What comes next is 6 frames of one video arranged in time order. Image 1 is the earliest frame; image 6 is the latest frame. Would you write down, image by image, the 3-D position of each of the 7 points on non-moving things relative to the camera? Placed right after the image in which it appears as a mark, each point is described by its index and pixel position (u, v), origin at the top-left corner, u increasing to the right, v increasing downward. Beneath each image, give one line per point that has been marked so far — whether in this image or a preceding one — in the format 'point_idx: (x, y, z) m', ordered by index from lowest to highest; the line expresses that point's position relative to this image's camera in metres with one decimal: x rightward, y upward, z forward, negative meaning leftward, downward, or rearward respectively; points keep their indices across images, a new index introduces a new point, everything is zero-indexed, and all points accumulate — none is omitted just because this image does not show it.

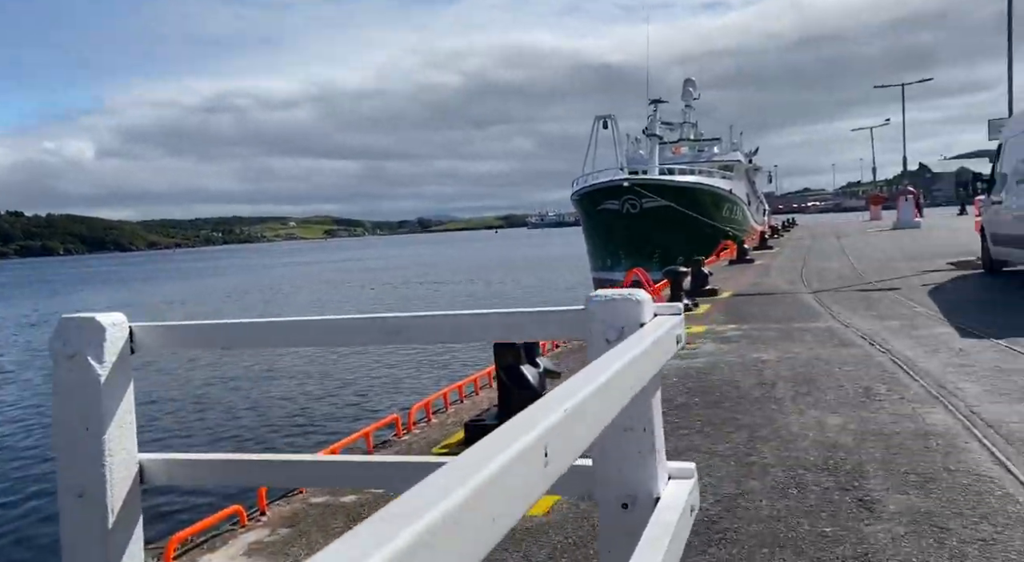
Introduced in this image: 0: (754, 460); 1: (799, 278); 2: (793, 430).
0: (+1.4, -1.0, +5.0) m
1: (+6.1, +0.1, +18.6) m
2: (+1.8, -1.0, +5.6) m
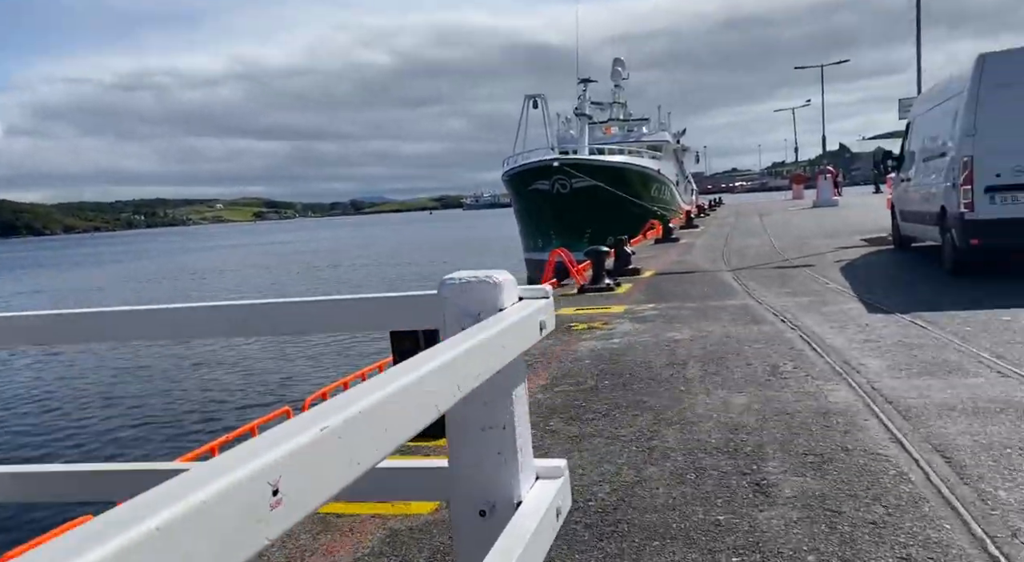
0: (+0.8, -0.9, +4.9) m
1: (+4.5, +0.5, +18.8) m
2: (+1.2, -0.8, +5.6) m
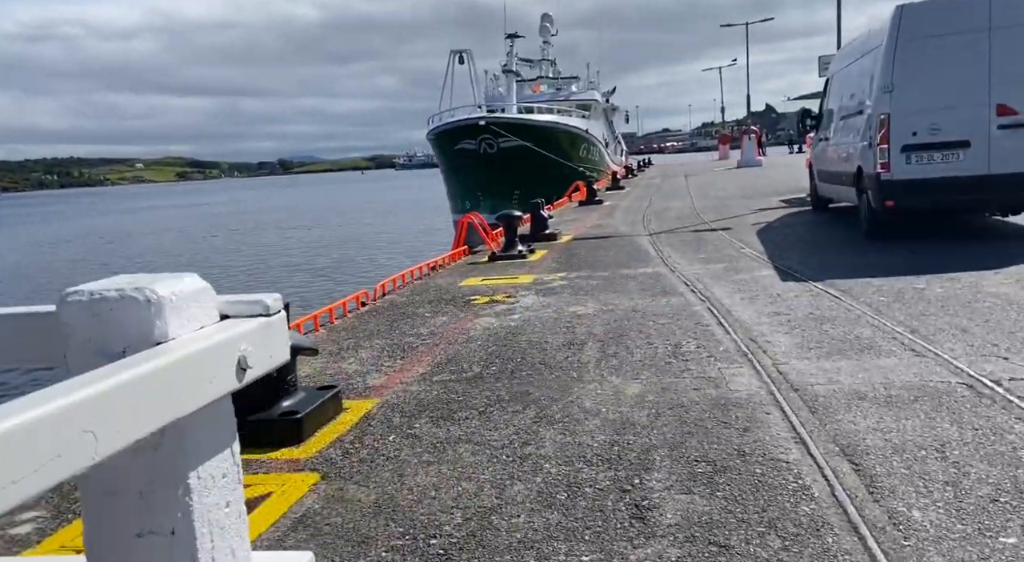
0: (+0.1, -0.8, +4.2) m
1: (+2.7, +1.3, +18.3) m
2: (+0.4, -0.7, +4.9) m
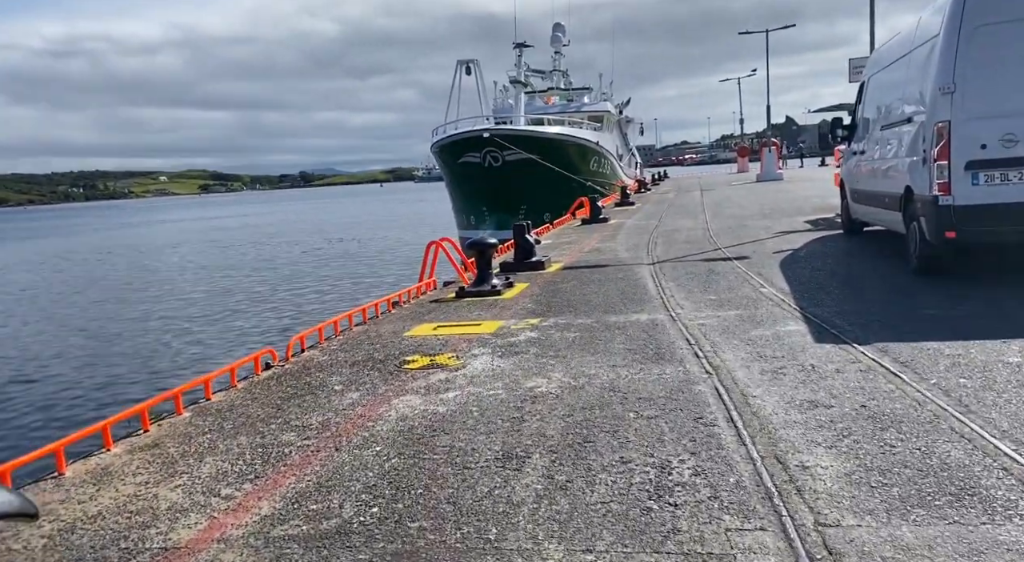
0: (-0.4, -1.2, +2.0) m
1: (+2.5, +0.7, +16.1) m
2: (-0.1, -1.1, +2.8) m
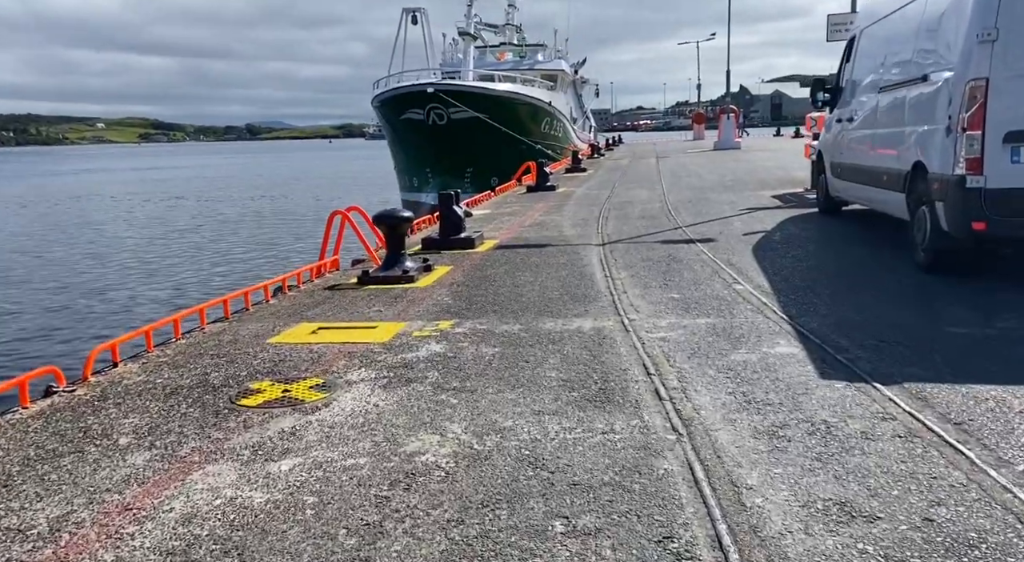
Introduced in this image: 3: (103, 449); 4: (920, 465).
0: (-0.8, -1.4, 0.0) m
1: (+1.4, +1.0, +14.2) m
2: (-0.5, -1.3, +0.8) m
3: (-1.9, -0.8, +4.1) m
4: (+1.7, -0.8, +3.5) m
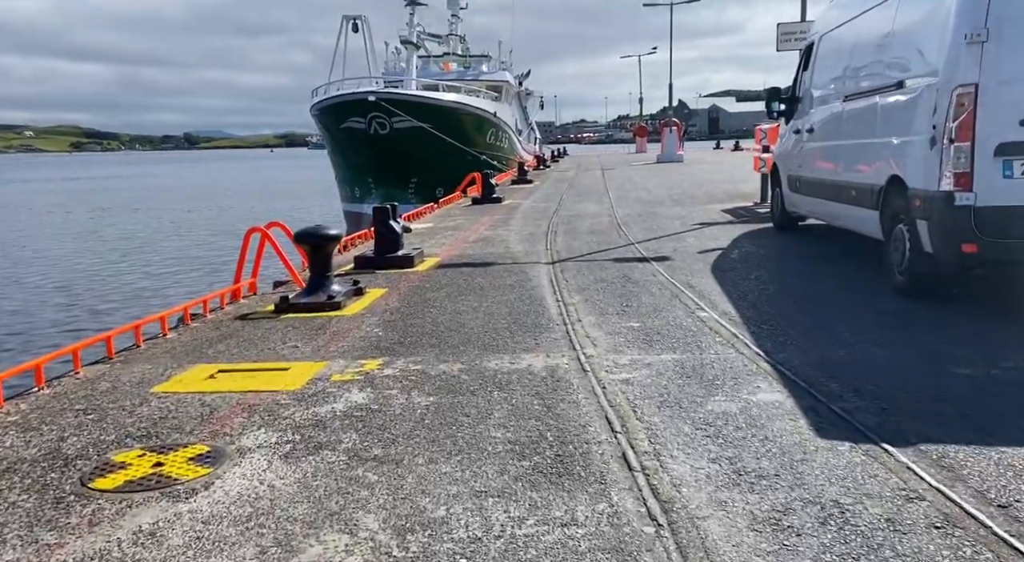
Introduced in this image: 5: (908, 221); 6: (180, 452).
0: (-0.8, -1.5, -0.9) m
1: (+0.5, +0.8, +13.3) m
2: (-0.5, -1.4, -0.2) m
3: (-2.1, -1.0, +3.0) m
4: (+1.5, -0.9, +2.7) m
5: (+3.1, +0.4, +6.8) m
6: (-1.5, -0.8, +4.1) m
